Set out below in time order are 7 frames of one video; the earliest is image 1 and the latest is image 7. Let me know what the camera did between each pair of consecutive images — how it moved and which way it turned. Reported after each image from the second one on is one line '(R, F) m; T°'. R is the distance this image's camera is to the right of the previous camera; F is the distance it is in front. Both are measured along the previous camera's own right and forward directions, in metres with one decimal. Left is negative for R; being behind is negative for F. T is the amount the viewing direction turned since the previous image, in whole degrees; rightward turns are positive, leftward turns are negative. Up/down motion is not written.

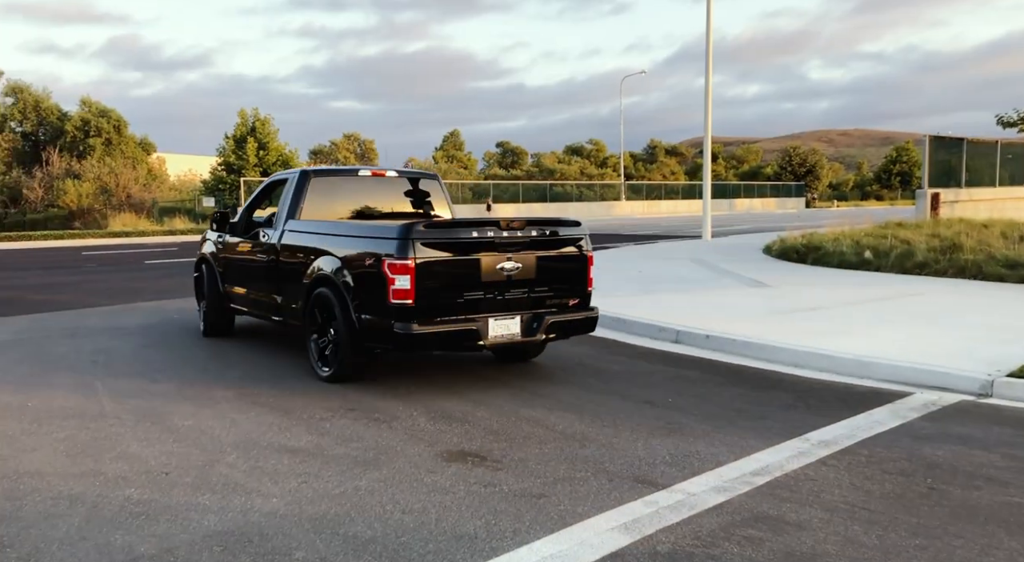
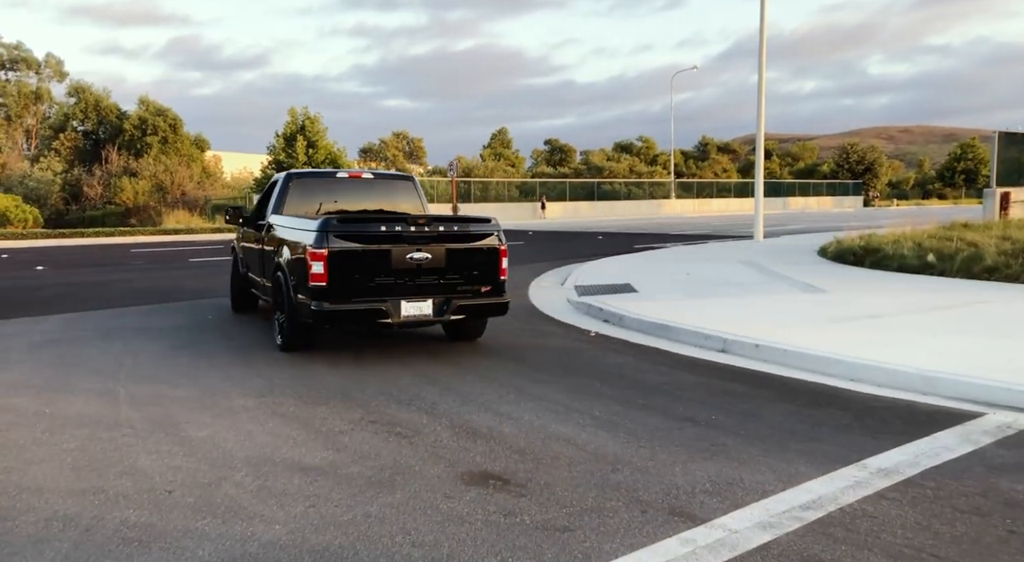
(+0.1, +0.4) m; -3°
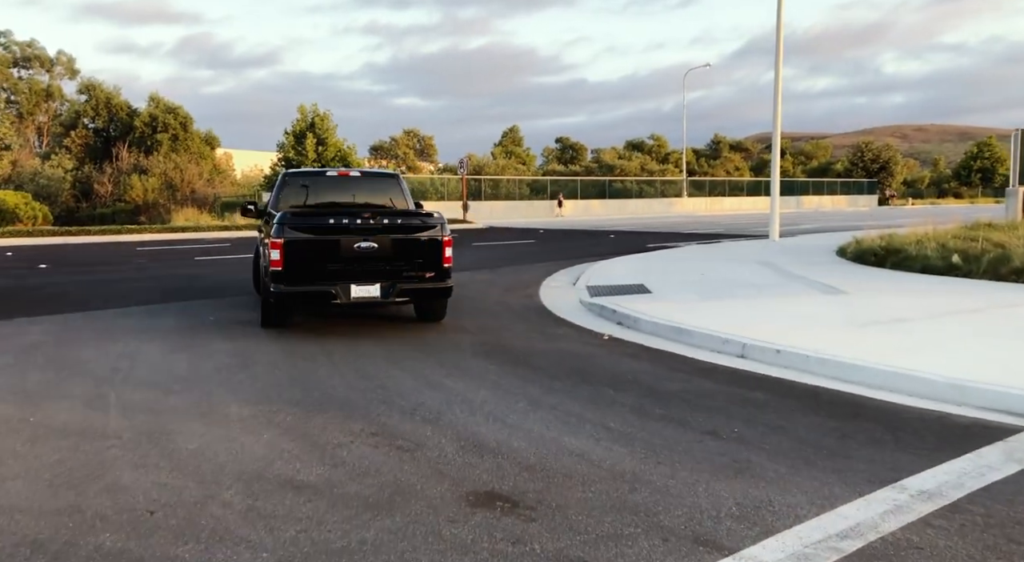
(0.0, +0.4) m; -1°
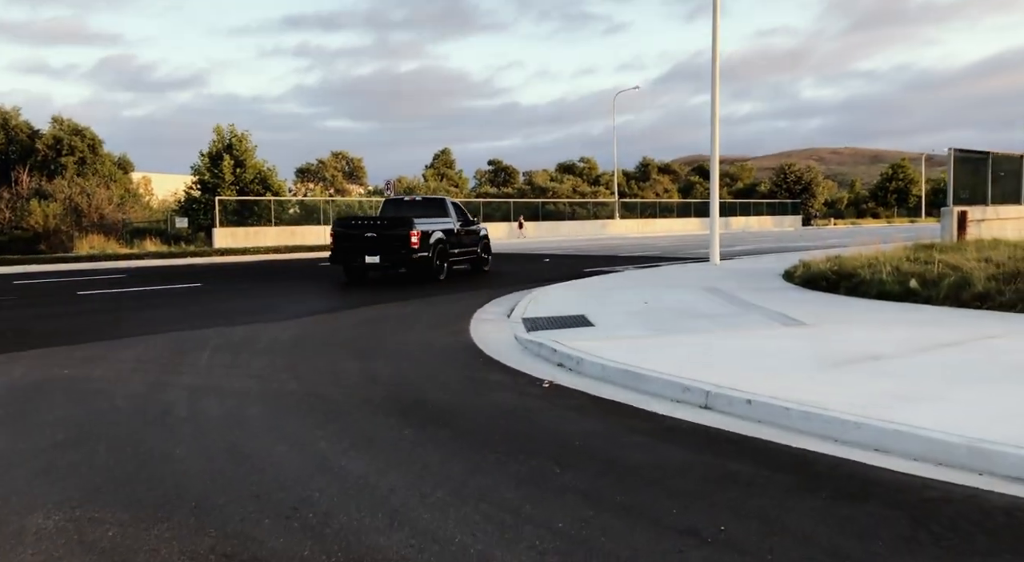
(+0.1, +1.5) m; +4°
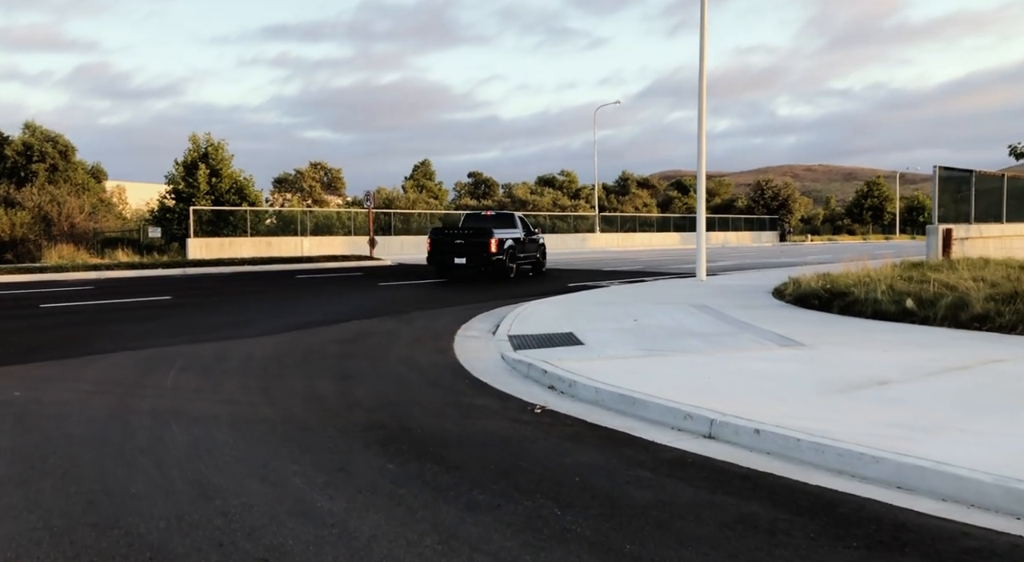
(-0.1, +0.5) m; +1°
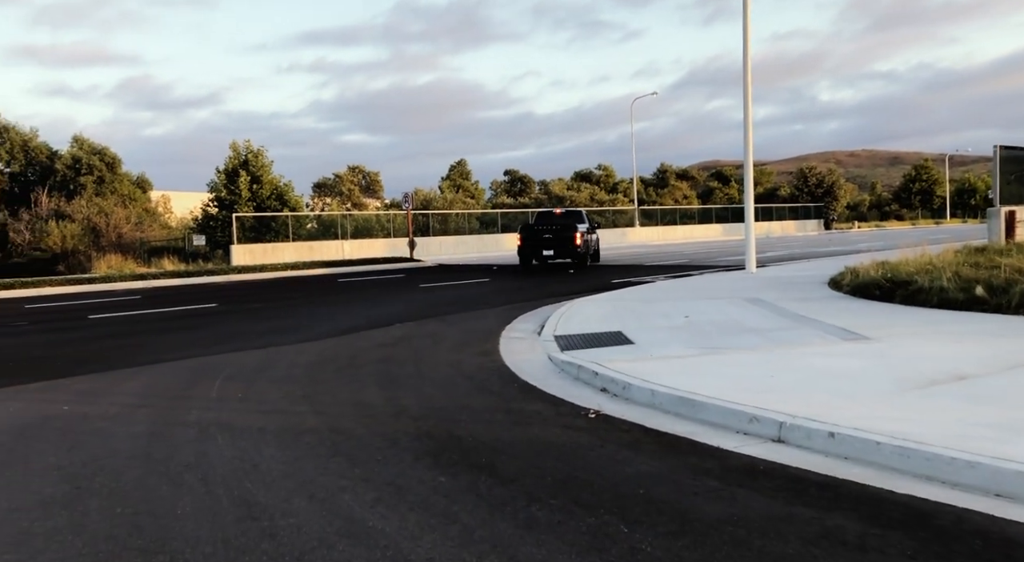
(-0.1, +0.4) m; -3°
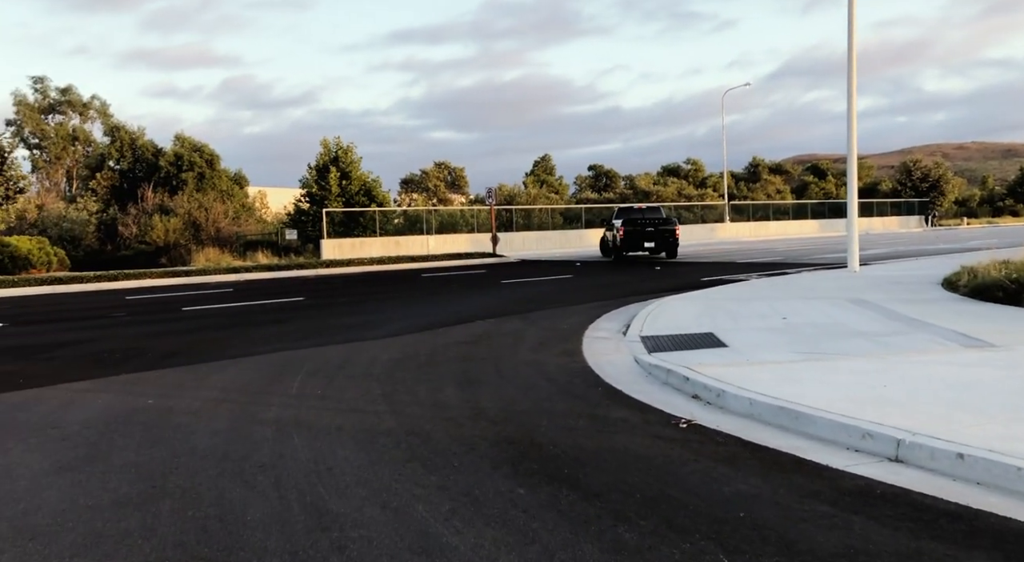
(0.0, +0.5) m; -6°
